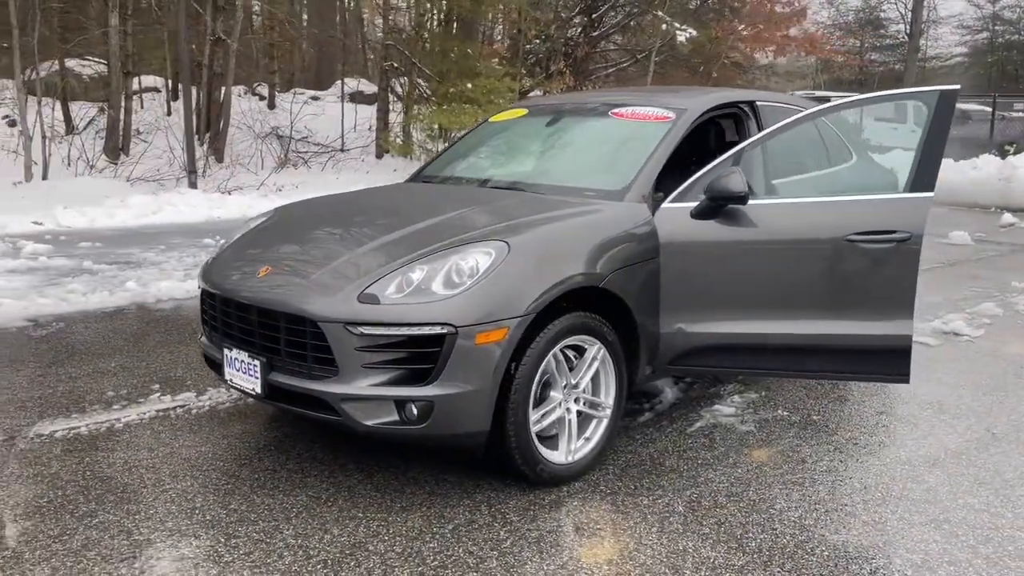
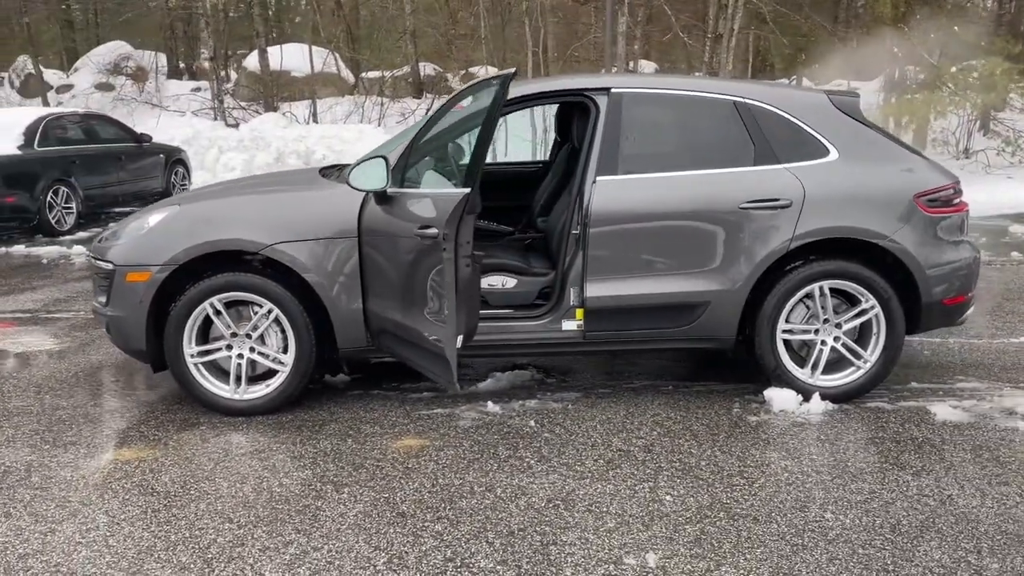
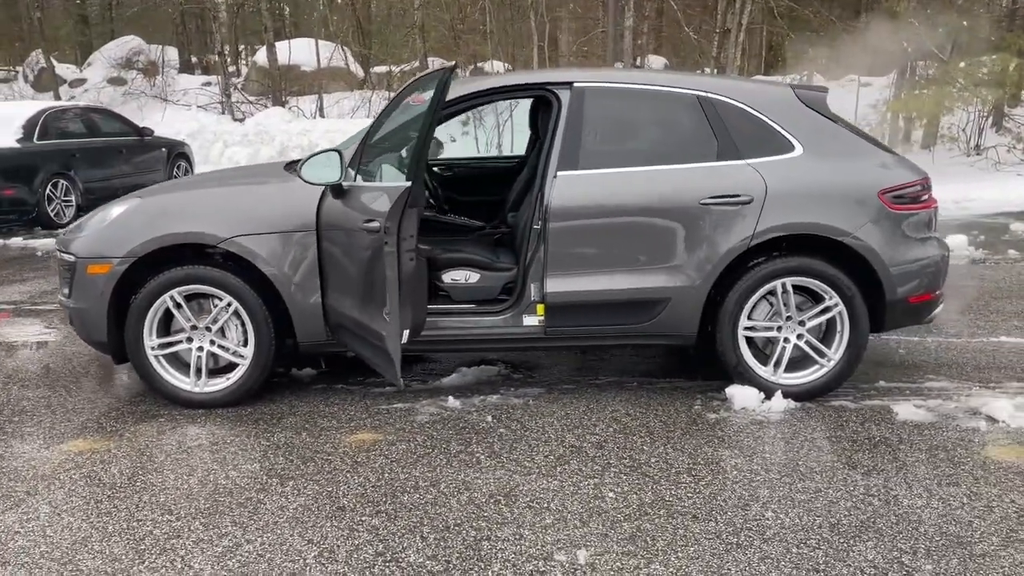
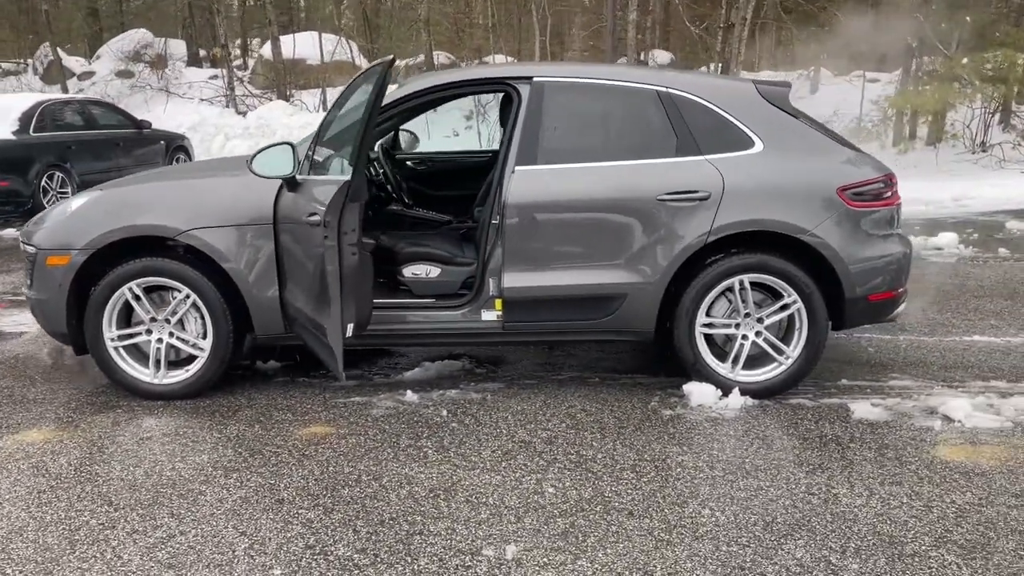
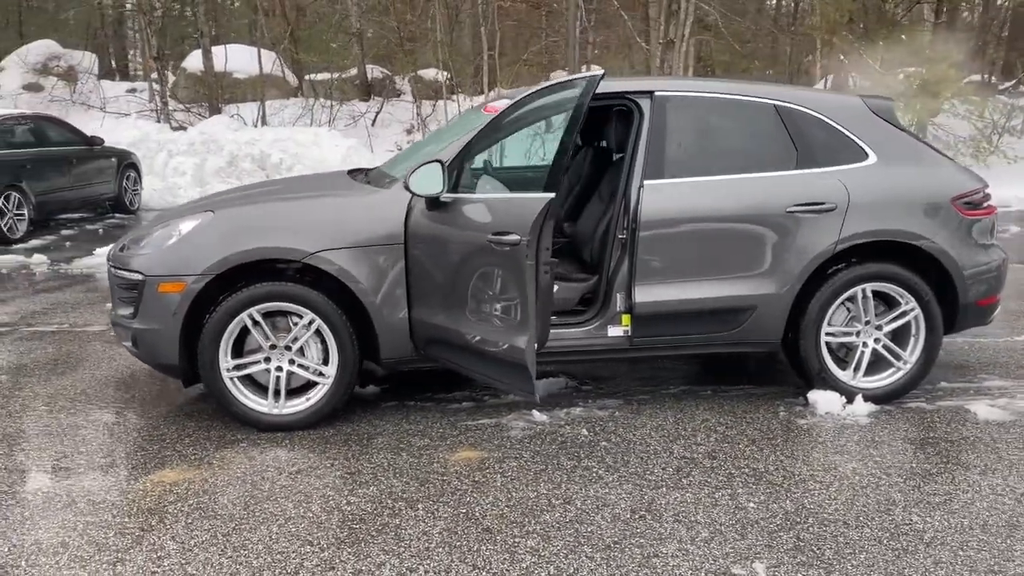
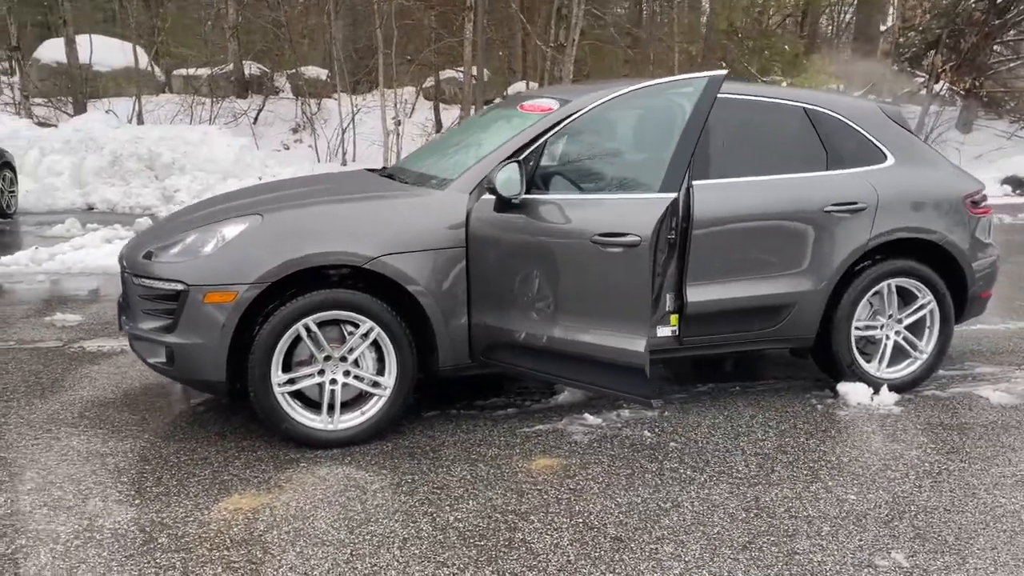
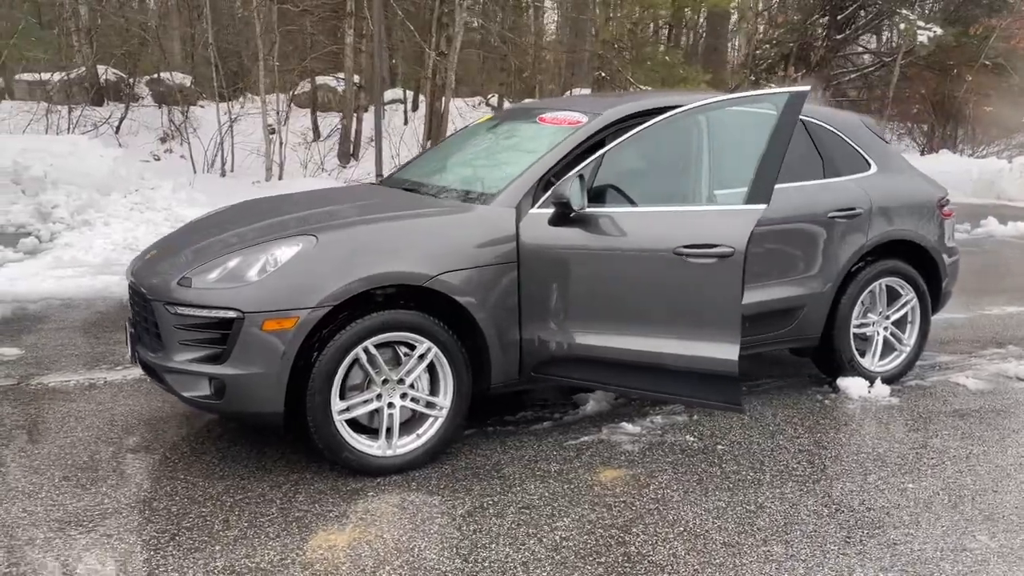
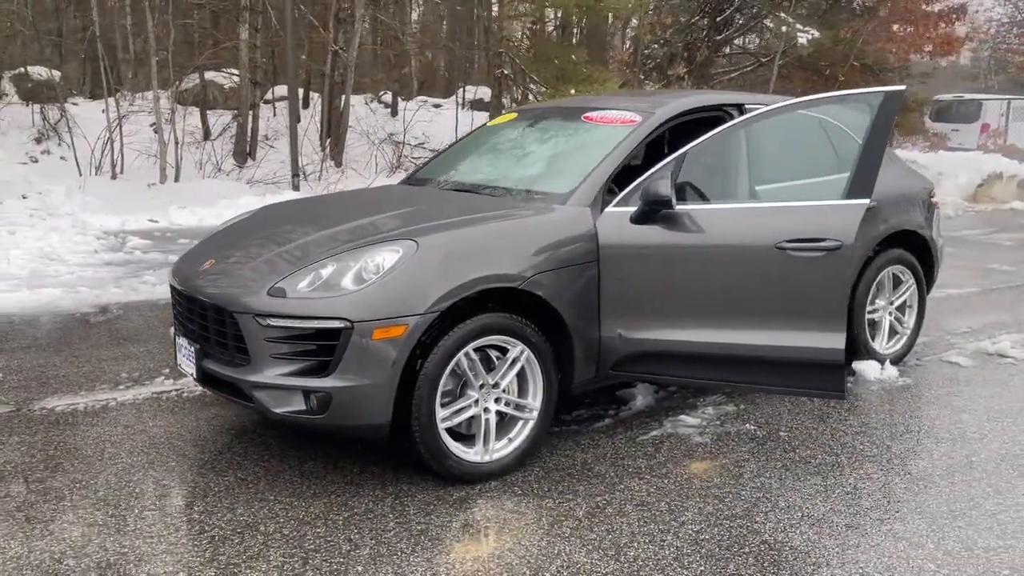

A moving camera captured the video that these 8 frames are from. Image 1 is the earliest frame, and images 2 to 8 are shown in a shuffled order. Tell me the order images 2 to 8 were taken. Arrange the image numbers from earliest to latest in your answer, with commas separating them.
8, 7, 6, 5, 2, 3, 4
